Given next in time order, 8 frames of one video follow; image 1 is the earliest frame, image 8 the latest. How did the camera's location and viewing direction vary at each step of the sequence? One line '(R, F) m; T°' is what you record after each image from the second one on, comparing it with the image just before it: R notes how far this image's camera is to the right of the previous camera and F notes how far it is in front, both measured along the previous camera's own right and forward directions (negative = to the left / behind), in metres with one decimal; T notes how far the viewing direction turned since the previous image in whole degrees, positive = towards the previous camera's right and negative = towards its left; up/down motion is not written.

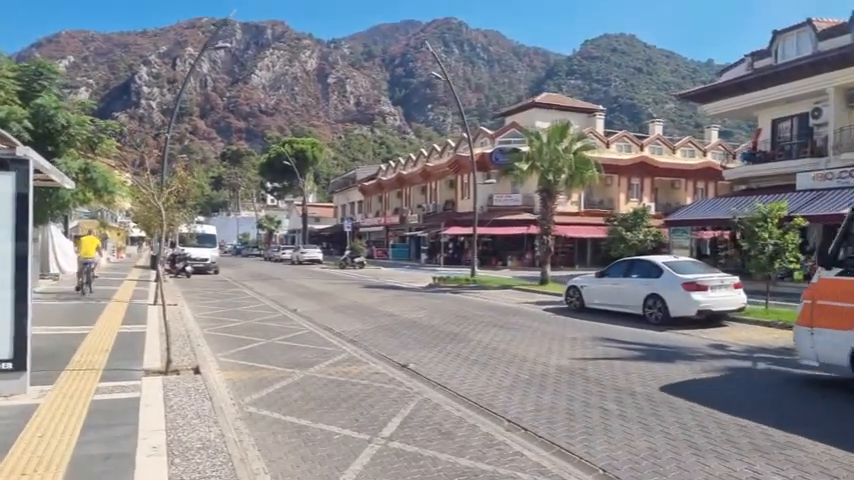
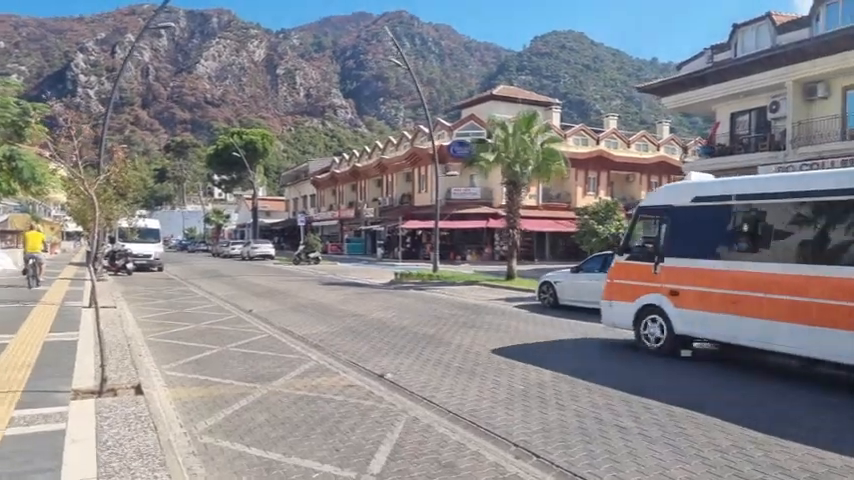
(-0.4, +1.2) m; +4°
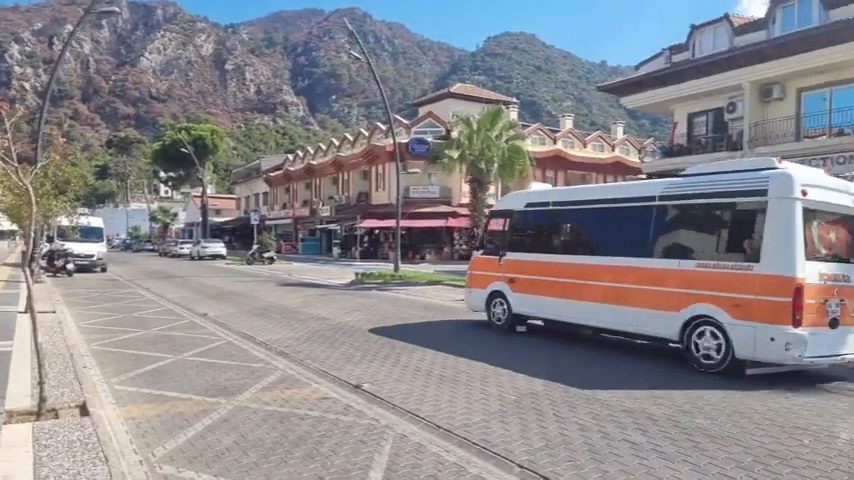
(-0.4, +0.7) m; +4°
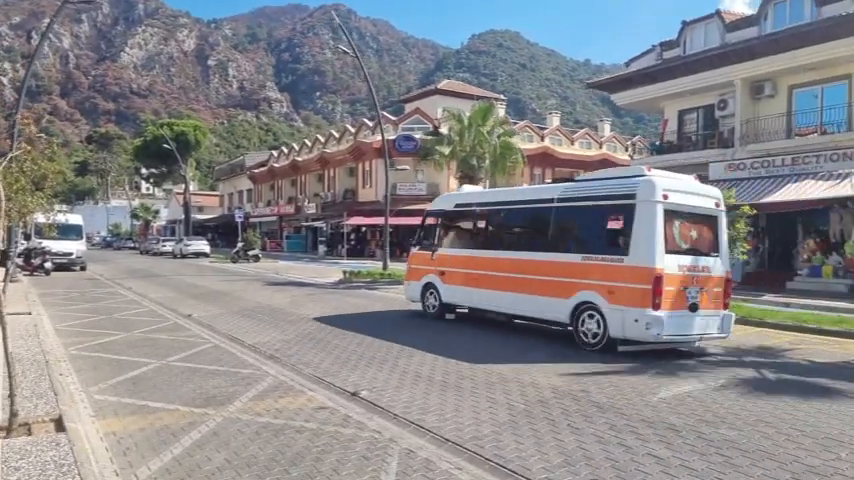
(-0.2, +0.5) m; +1°
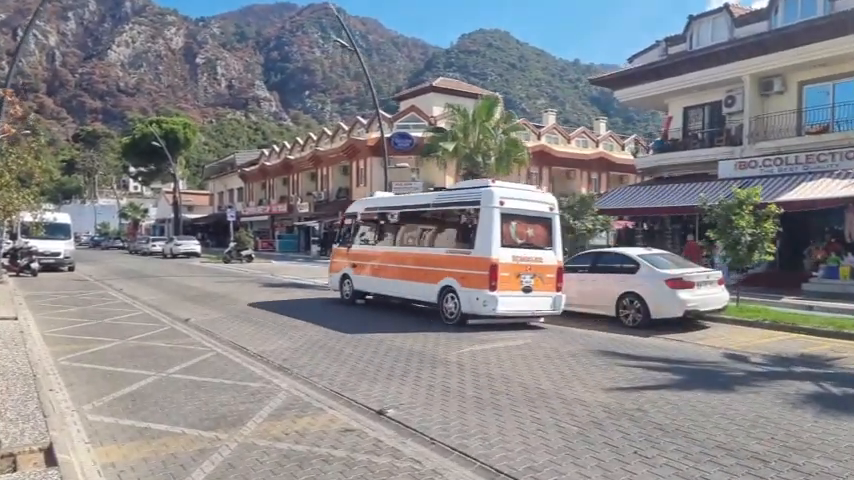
(-0.5, +0.8) m; +1°
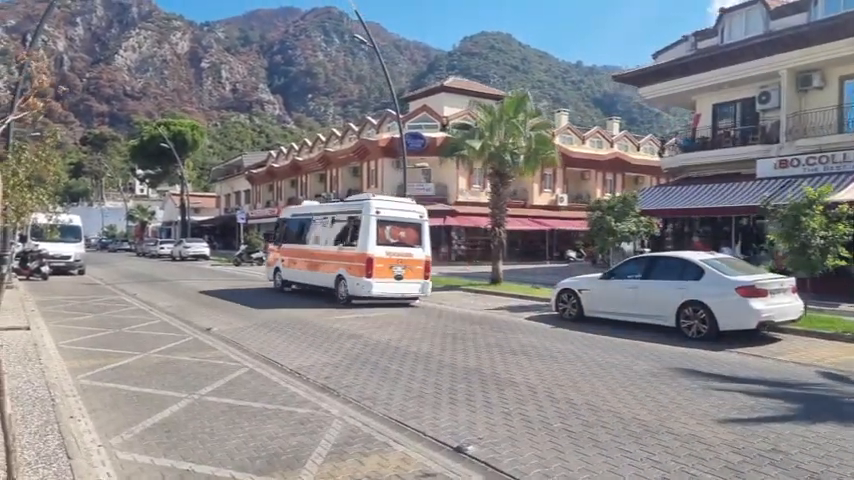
(-0.8, +1.1) m; 0°
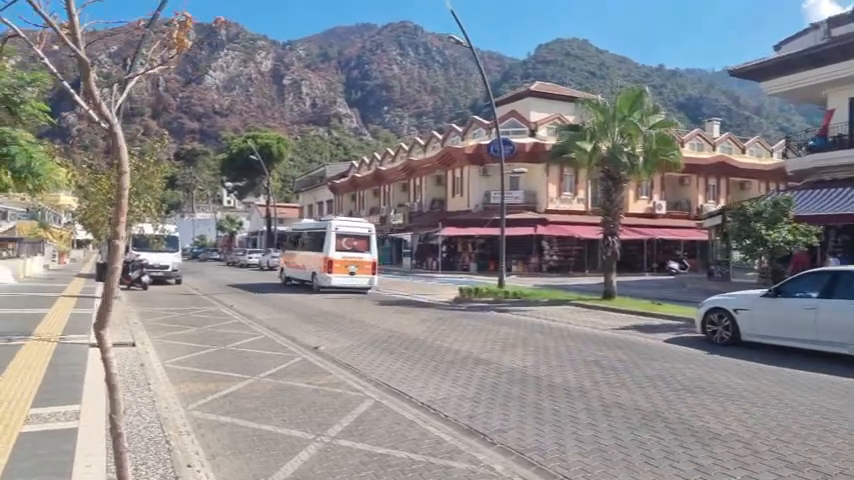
(-1.1, +1.5) m; -7°
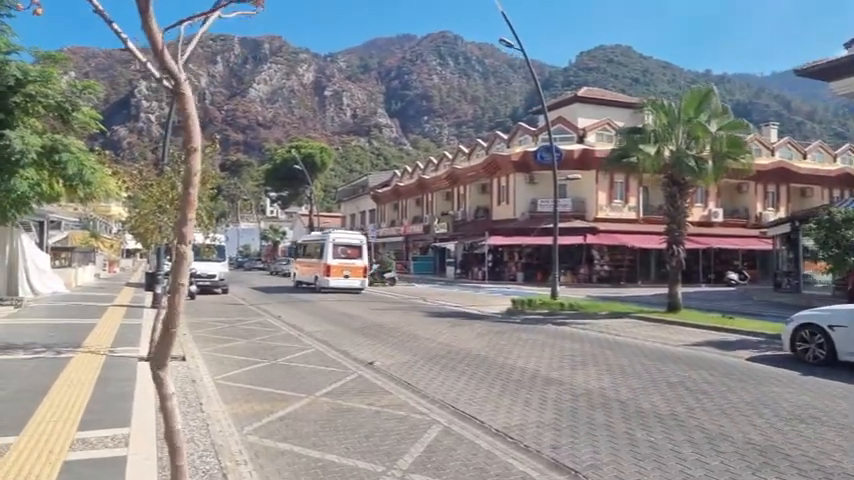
(-0.4, +0.8) m; -4°
